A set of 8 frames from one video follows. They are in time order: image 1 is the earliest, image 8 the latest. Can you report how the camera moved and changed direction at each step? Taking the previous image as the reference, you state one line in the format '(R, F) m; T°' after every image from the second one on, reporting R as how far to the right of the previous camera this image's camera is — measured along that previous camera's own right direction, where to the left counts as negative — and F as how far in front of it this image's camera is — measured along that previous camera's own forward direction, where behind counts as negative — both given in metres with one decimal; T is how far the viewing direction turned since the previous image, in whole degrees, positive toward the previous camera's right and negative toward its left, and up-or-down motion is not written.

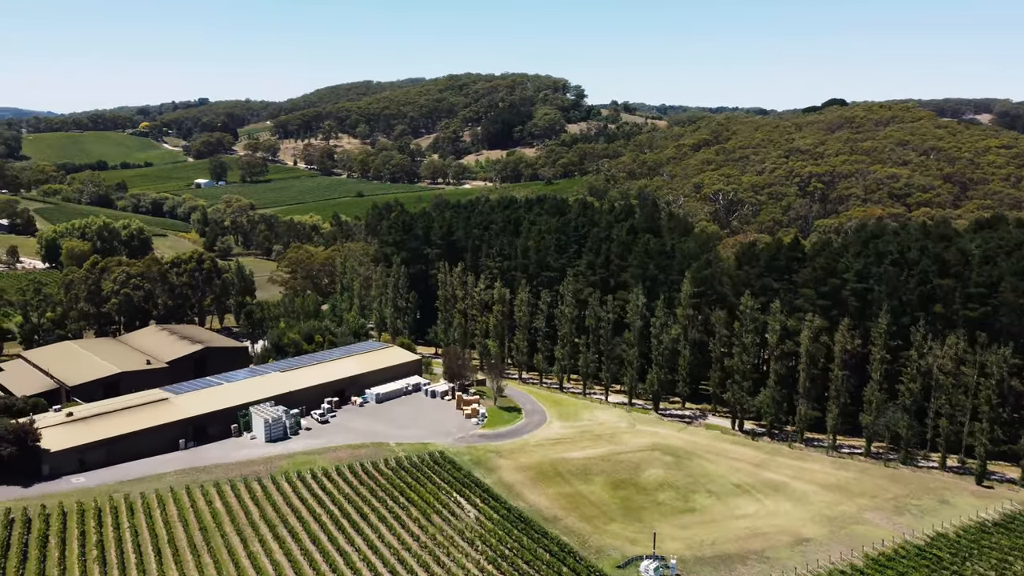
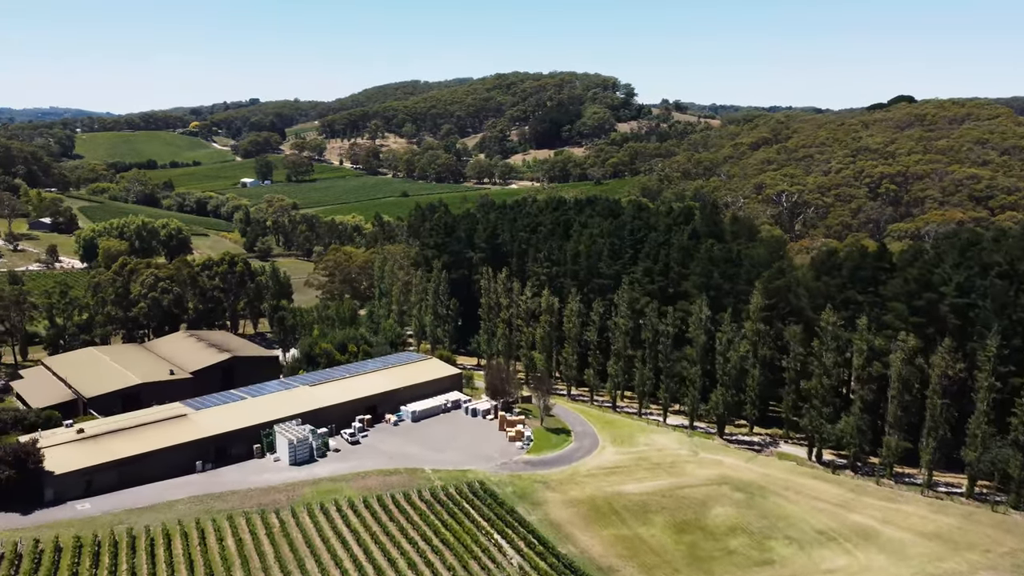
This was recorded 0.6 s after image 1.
(-0.3, +4.8) m; -3°
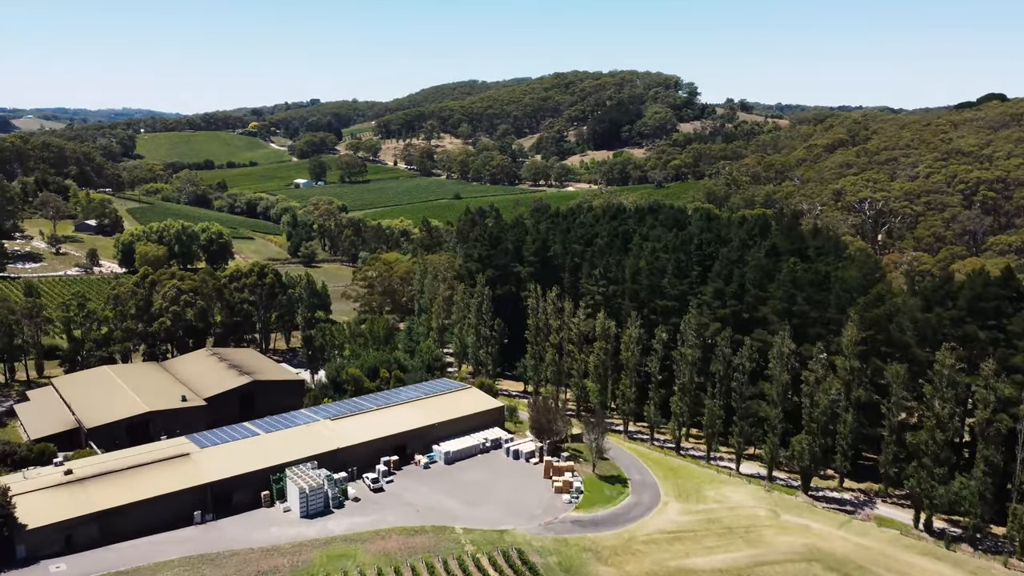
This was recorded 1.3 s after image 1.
(+0.4, +6.4) m; -4°
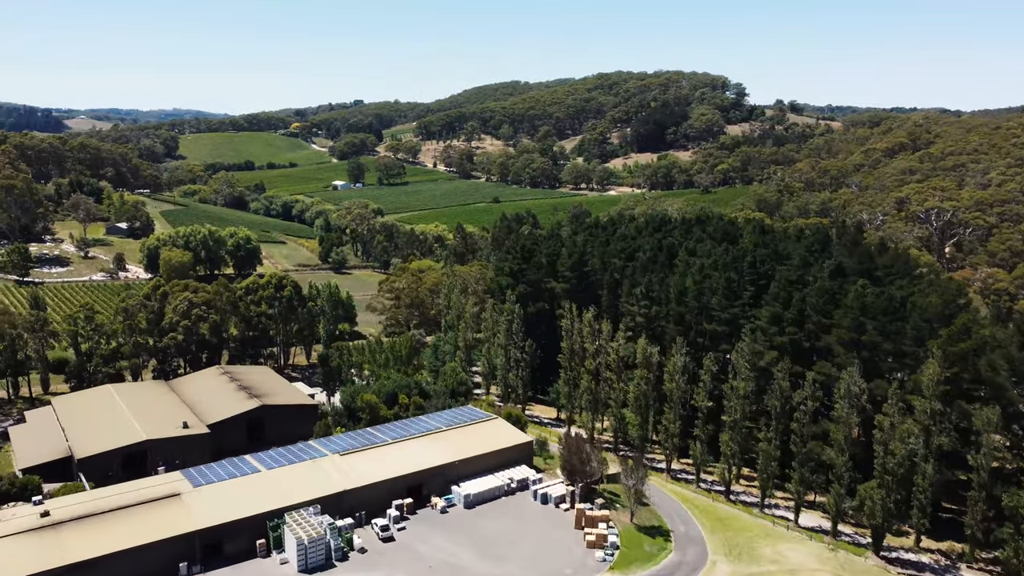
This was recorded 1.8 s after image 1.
(+0.5, +4.6) m; -3°
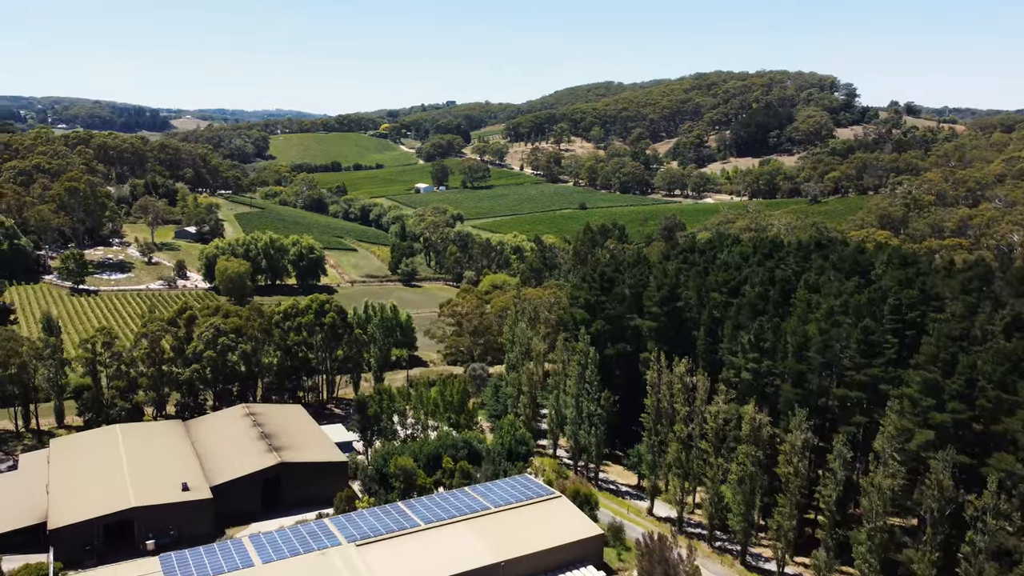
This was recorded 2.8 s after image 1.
(+0.7, +9.0) m; -6°
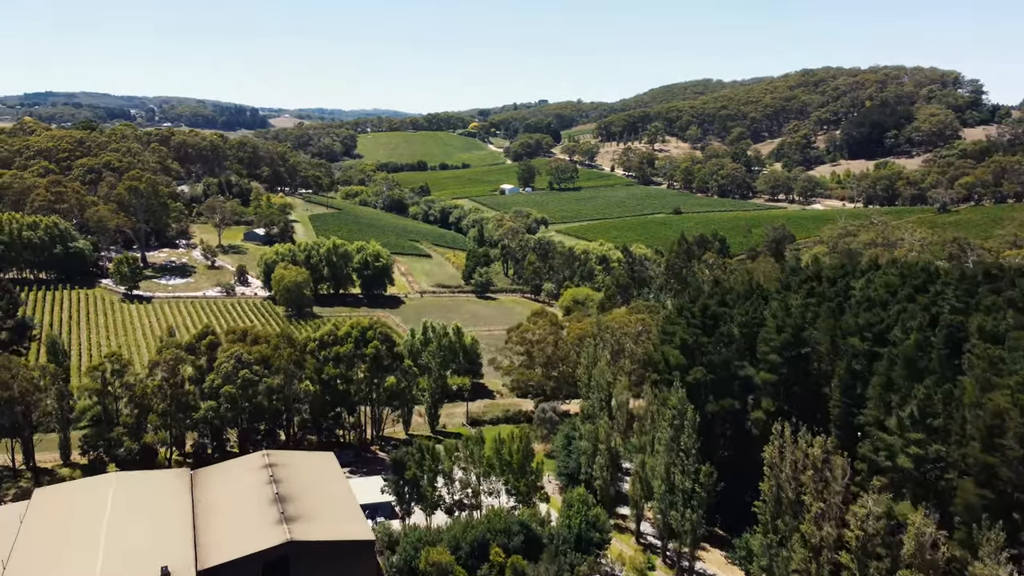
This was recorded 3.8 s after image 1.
(+0.5, +9.0) m; -6°
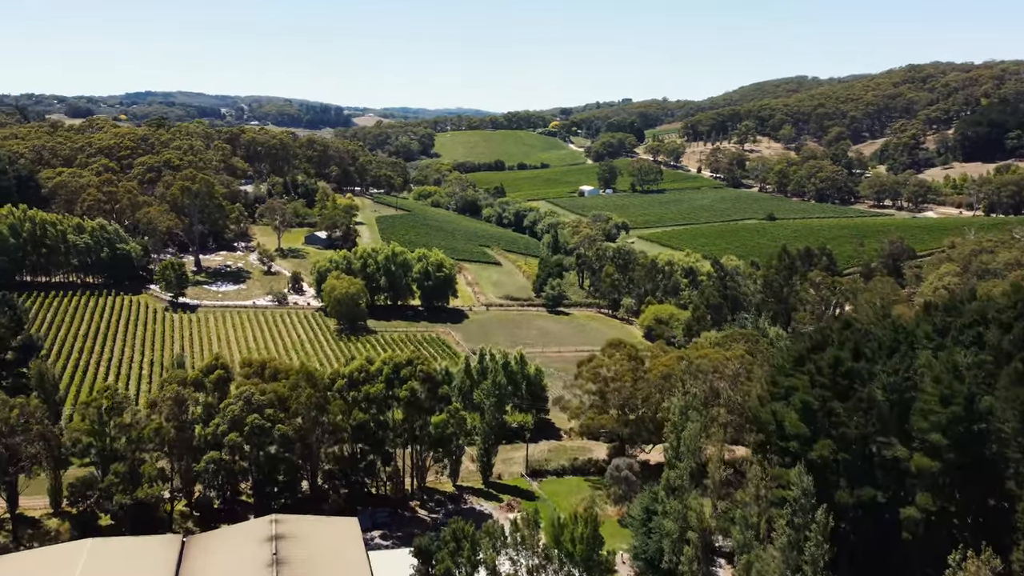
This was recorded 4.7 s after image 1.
(+0.4, +8.0) m; -6°
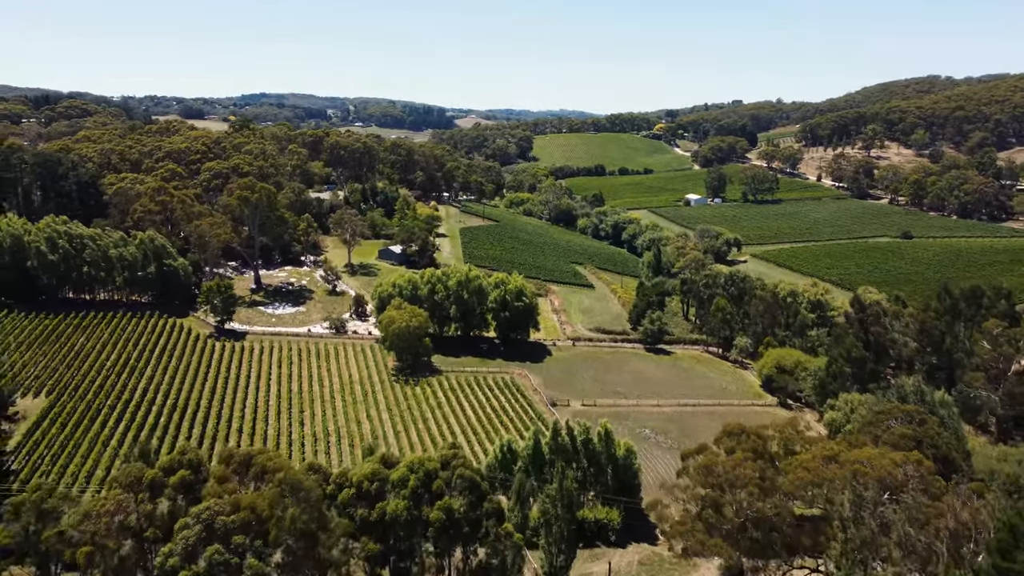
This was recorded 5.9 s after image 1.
(+0.6, +10.9) m; -7°
